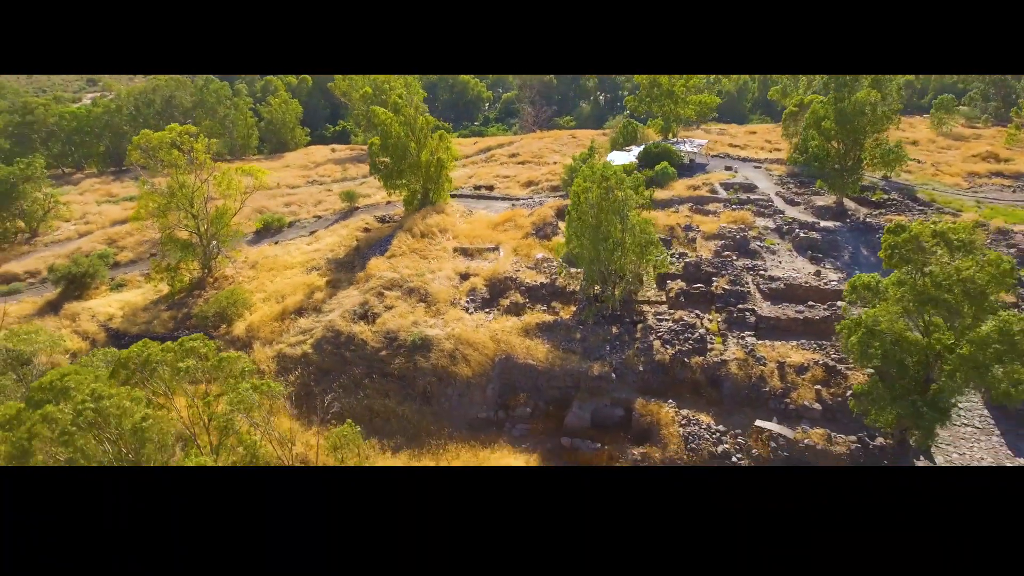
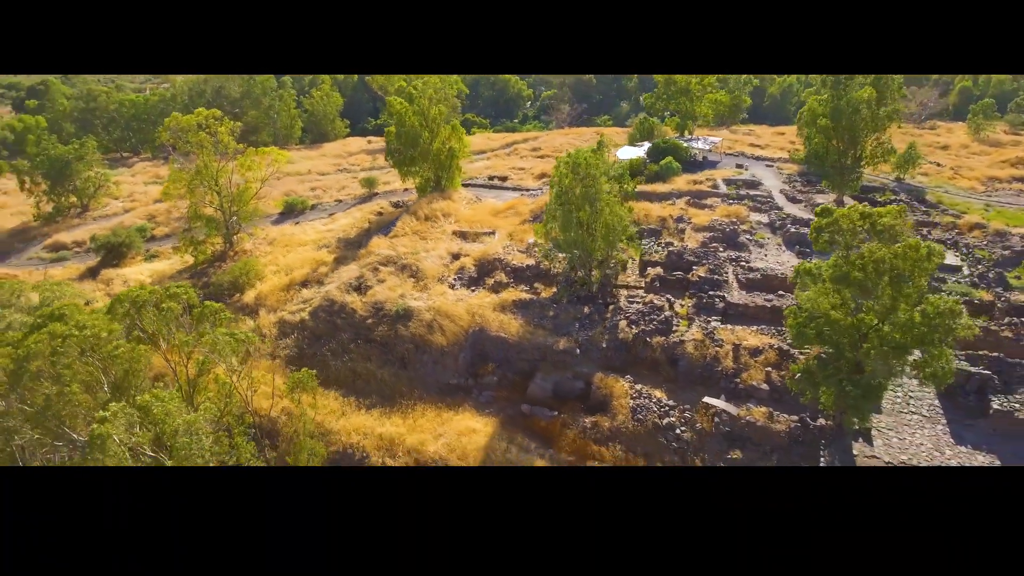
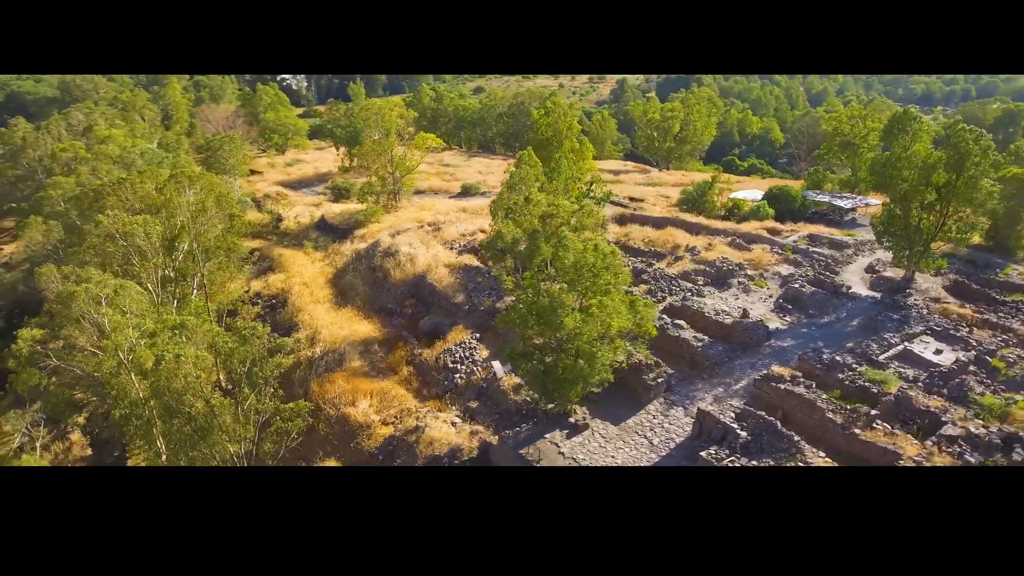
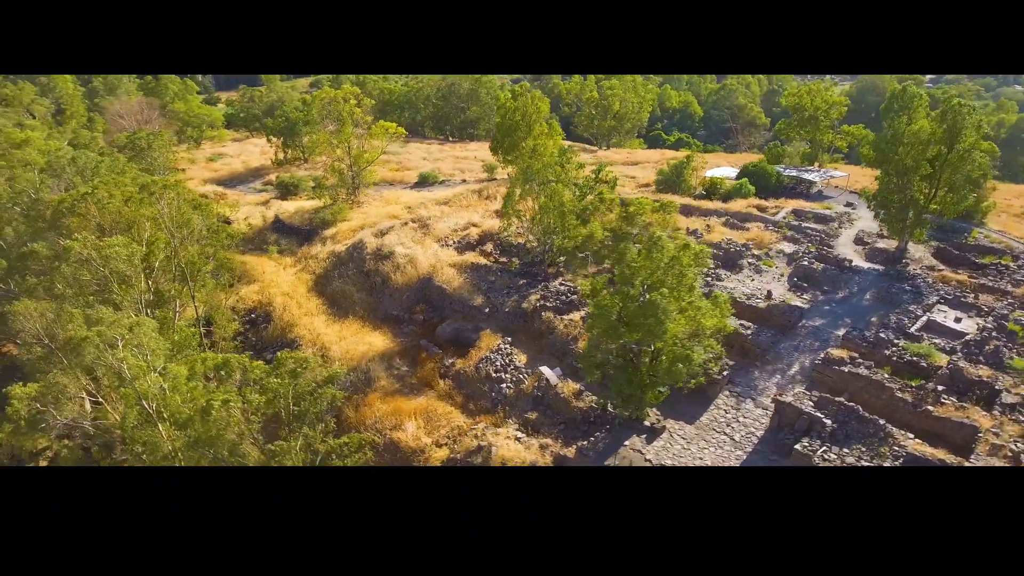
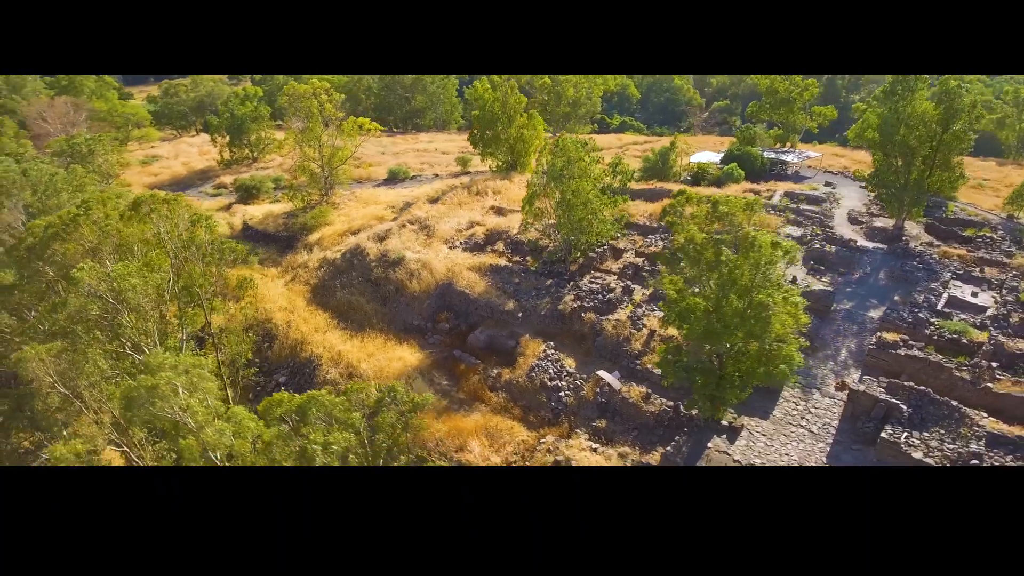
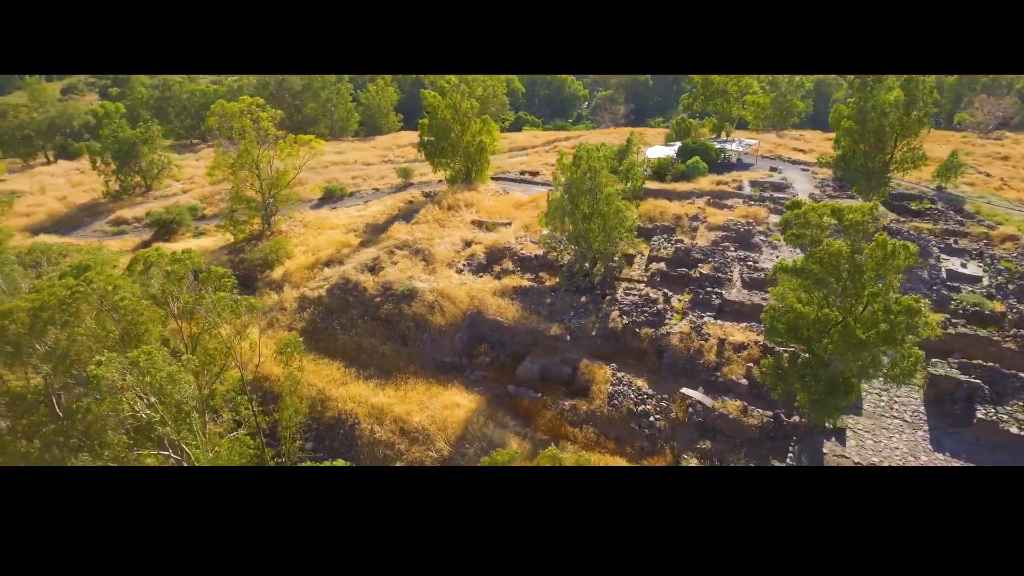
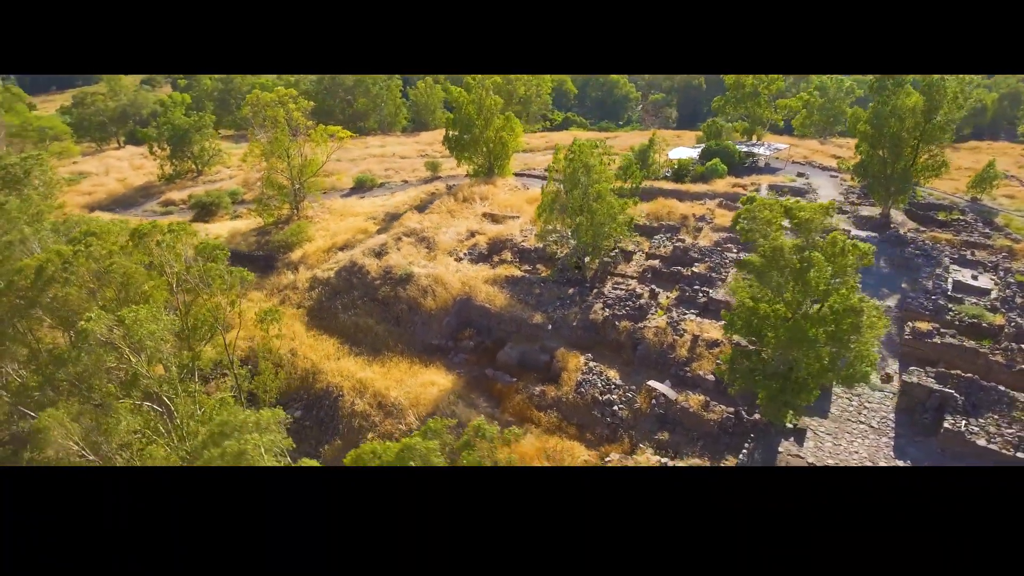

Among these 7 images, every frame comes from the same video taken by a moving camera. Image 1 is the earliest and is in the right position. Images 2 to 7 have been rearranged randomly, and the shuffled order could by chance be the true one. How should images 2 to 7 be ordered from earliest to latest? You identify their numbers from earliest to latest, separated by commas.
2, 6, 7, 5, 4, 3
